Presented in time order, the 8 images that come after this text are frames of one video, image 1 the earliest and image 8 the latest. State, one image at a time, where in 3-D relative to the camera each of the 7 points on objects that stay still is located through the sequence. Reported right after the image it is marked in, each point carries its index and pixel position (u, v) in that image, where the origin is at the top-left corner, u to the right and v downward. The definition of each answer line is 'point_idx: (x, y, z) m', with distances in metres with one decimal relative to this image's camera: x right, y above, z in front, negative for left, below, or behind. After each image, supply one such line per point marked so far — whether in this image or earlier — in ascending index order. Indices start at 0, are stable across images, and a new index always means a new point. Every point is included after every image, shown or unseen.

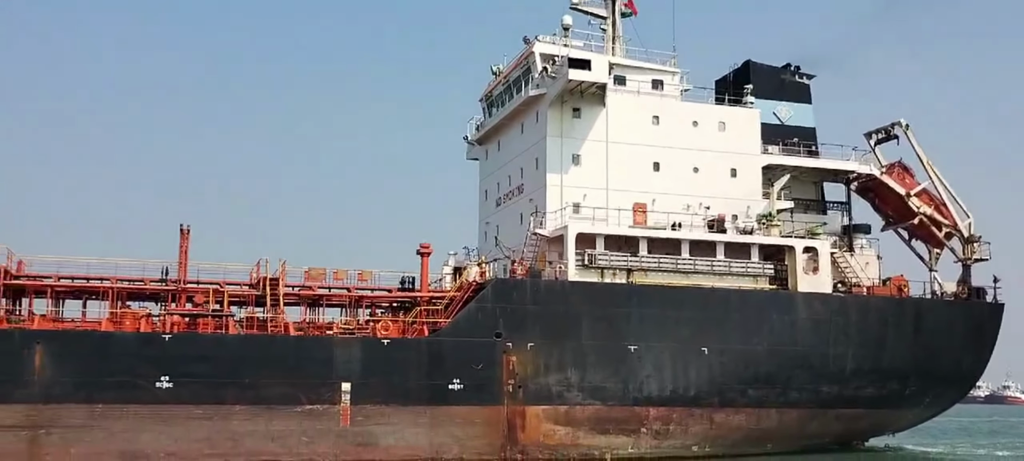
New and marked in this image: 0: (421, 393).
0: (-2.1, -3.8, +18.7) m
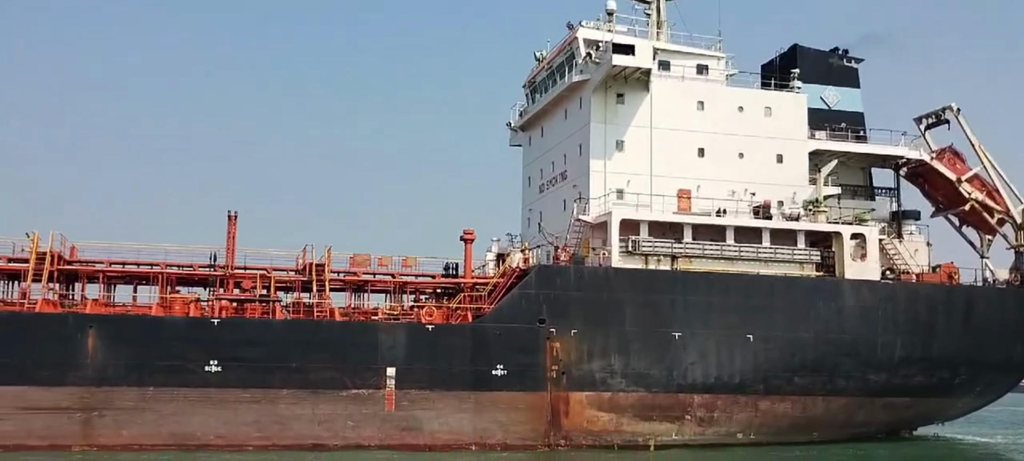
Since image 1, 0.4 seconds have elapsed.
0: (-1.1, -3.4, +18.8) m
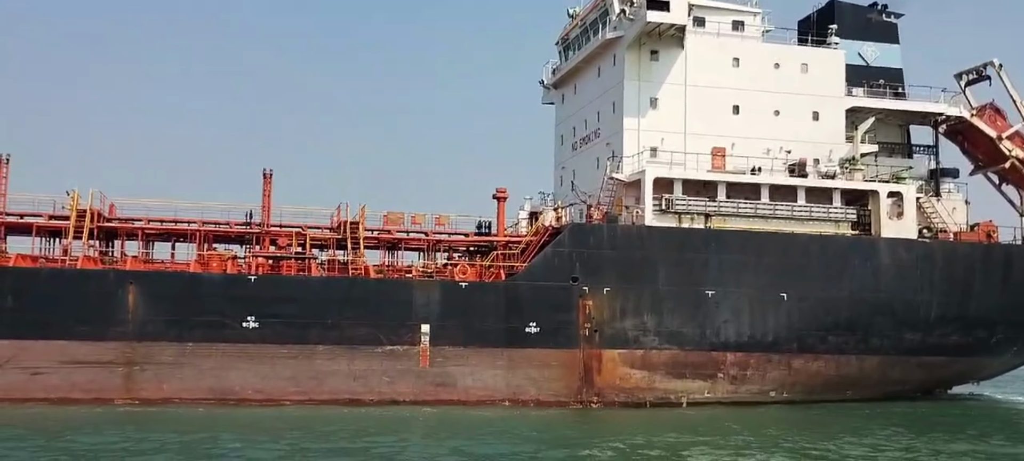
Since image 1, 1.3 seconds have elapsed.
0: (-0.3, -2.5, +18.9) m
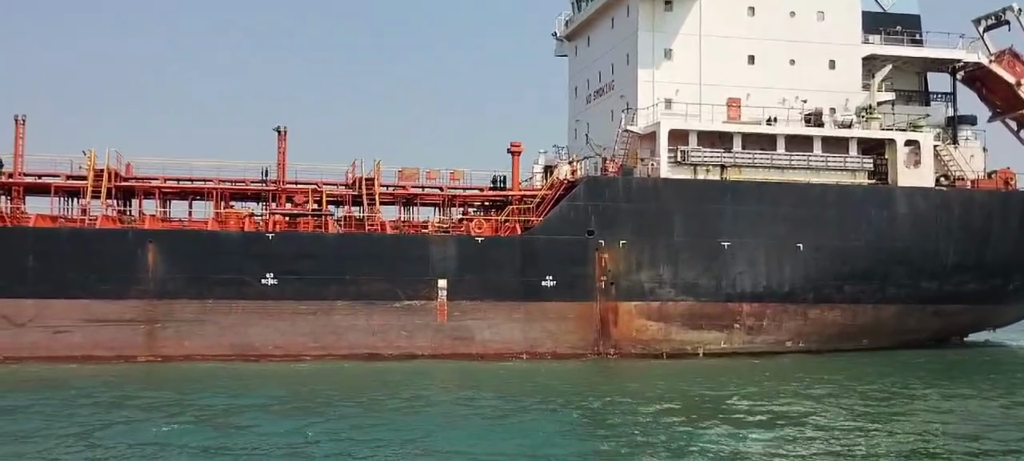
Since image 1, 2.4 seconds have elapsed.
0: (+0.1, -1.4, +19.0) m
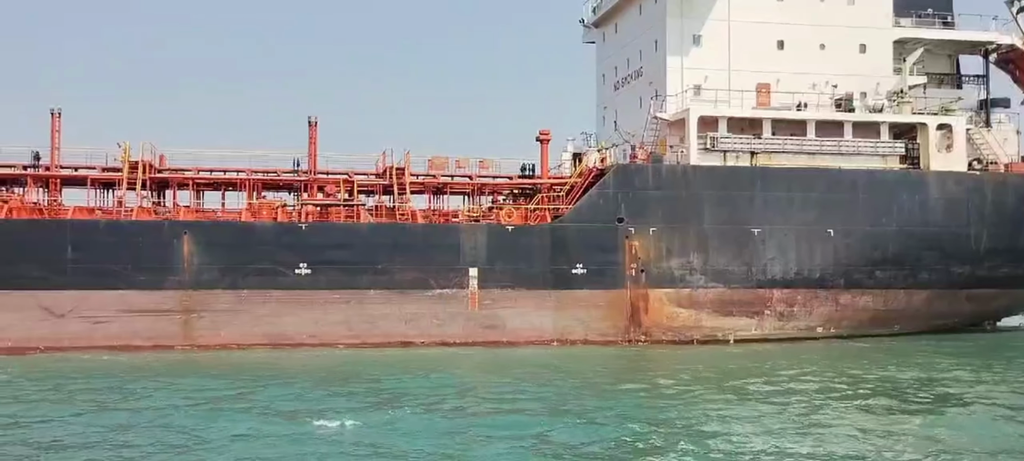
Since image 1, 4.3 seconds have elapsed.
0: (+0.8, -1.1, +19.1) m
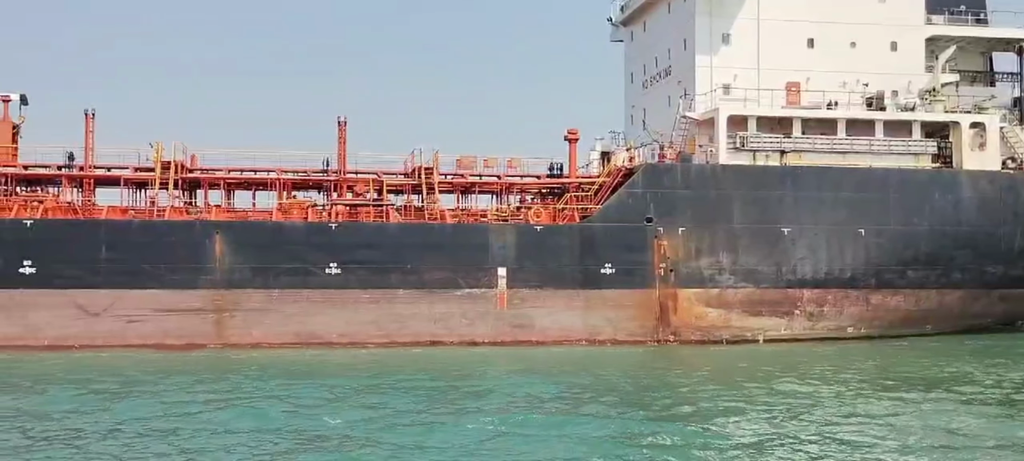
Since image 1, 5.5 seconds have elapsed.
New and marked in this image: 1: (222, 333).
0: (+1.5, -1.1, +19.1) m
1: (-6.6, -2.4, +18.6) m
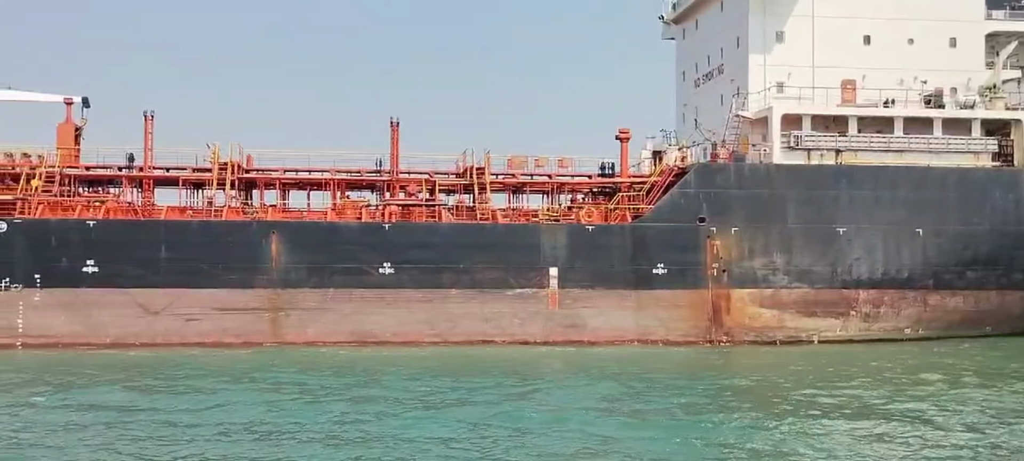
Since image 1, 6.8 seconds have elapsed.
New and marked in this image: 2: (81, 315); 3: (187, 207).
0: (+2.7, -1.1, +19.1) m
1: (-5.4, -2.4, +18.9) m
2: (-9.8, -1.9, +18.5) m
3: (-7.8, +0.6, +19.5) m
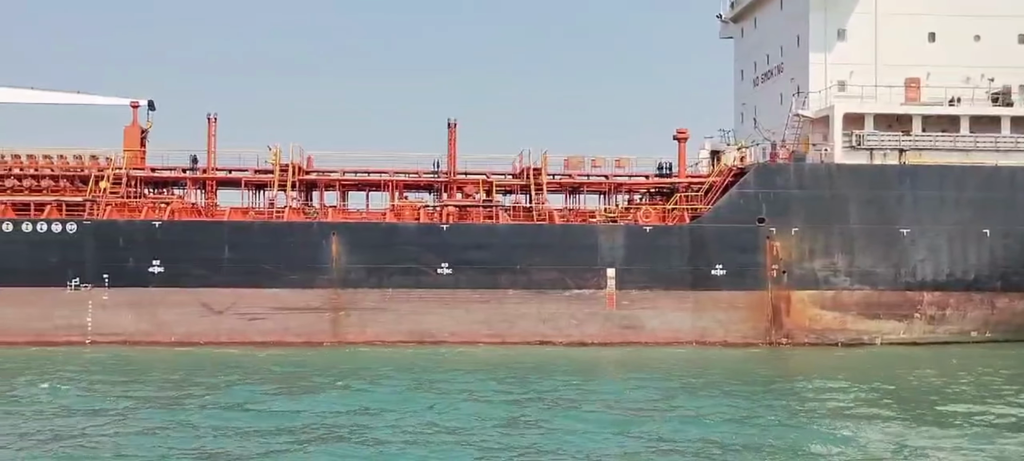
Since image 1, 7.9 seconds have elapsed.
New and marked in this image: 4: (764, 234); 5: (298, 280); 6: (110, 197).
0: (+4.1, -1.1, +19.0) m
1: (-4.1, -2.4, +19.2) m
2: (-8.5, -1.9, +18.9) m
3: (-6.5, +0.6, +19.9) m
4: (+5.8, -0.1, +18.8) m
5: (-5.0, -1.2, +19.1) m
6: (-9.8, +0.8, +19.8) m
